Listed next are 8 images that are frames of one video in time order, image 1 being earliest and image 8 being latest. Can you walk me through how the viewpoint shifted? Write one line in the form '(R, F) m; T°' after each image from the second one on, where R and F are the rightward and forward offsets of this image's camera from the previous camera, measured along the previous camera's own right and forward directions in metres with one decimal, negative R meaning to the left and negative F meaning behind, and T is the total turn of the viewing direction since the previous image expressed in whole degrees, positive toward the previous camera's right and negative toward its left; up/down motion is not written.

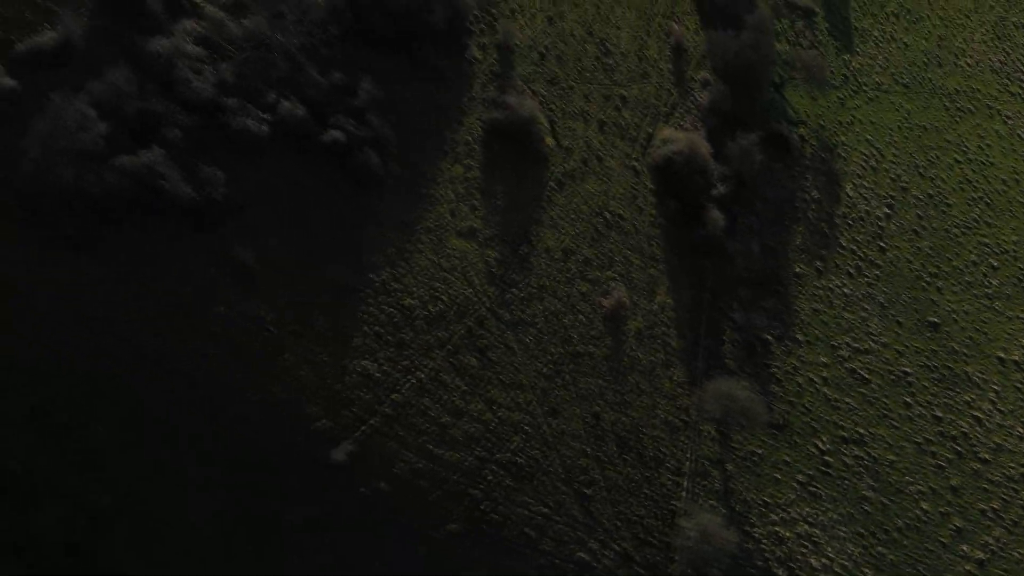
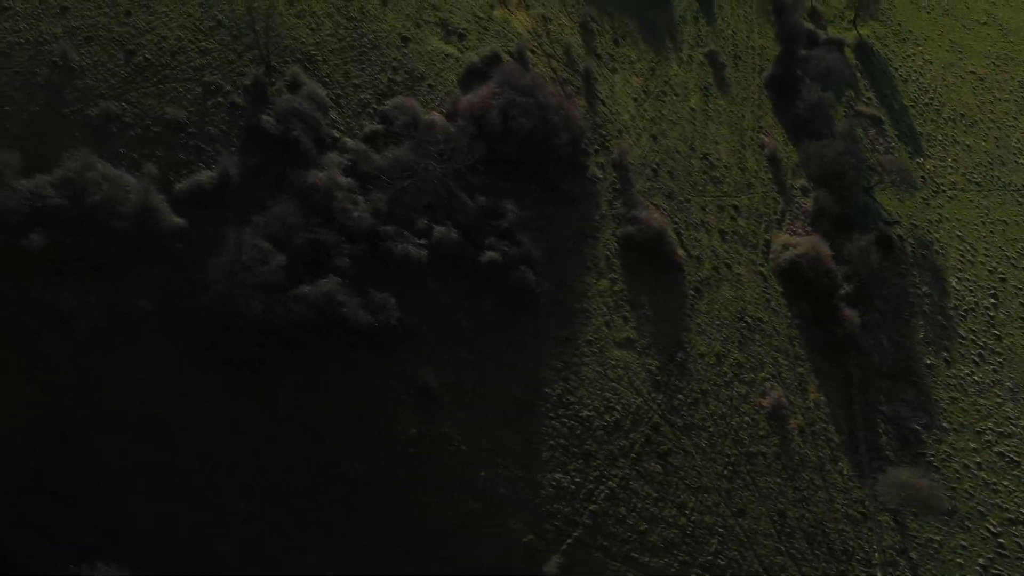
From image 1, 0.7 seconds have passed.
(-5.1, -0.5) m; +4°
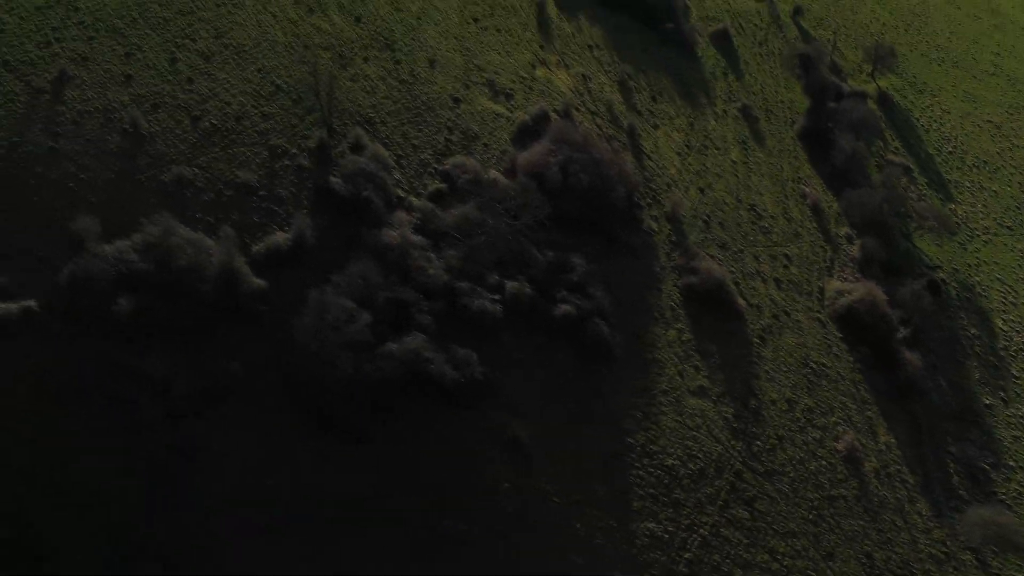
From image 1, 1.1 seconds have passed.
(-2.5, -0.3) m; +2°
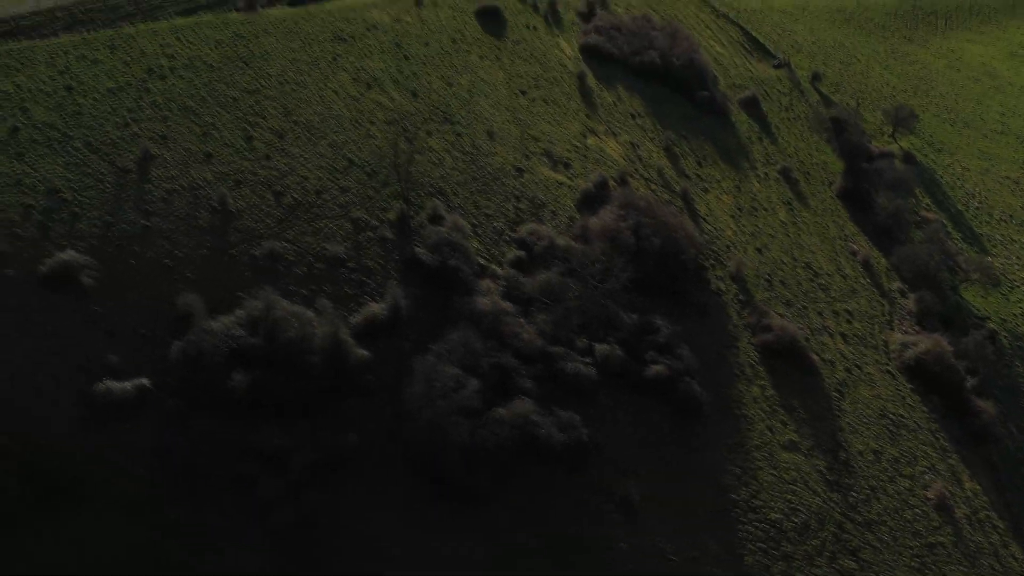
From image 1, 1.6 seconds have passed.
(-3.2, -0.3) m; +3°
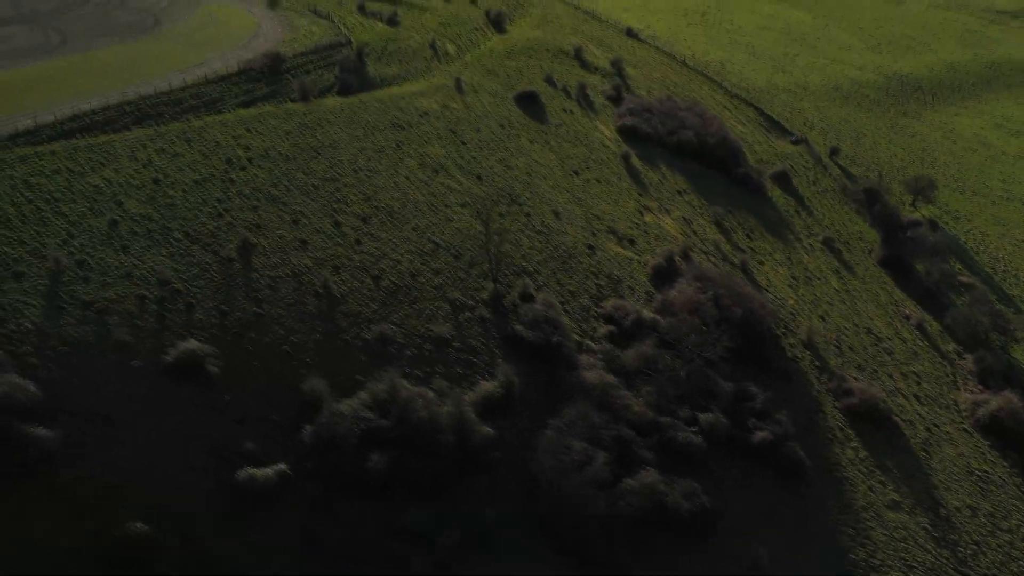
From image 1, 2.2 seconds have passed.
(-4.0, -0.4) m; +3°
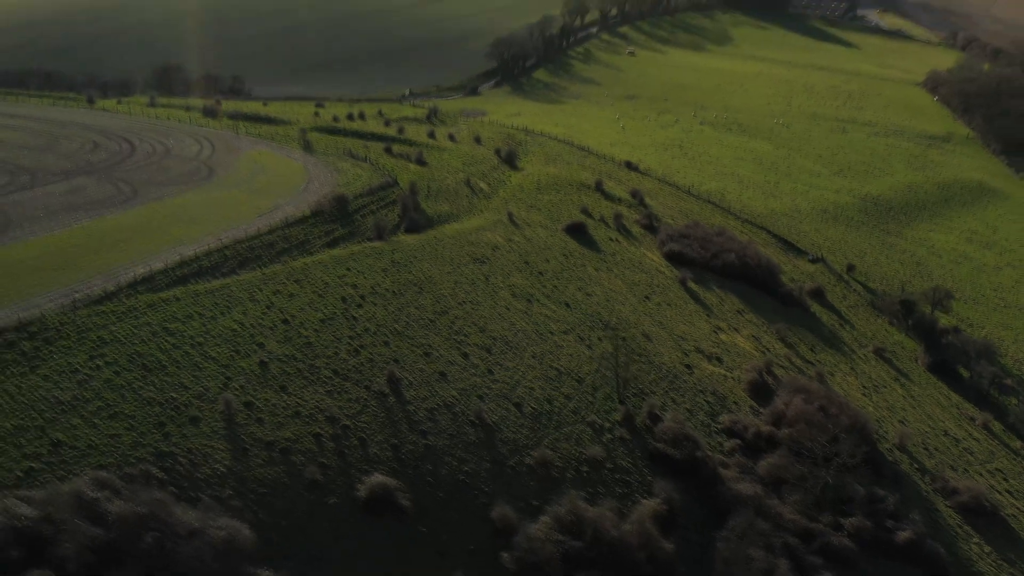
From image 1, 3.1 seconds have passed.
(-6.2, -0.6) m; +6°
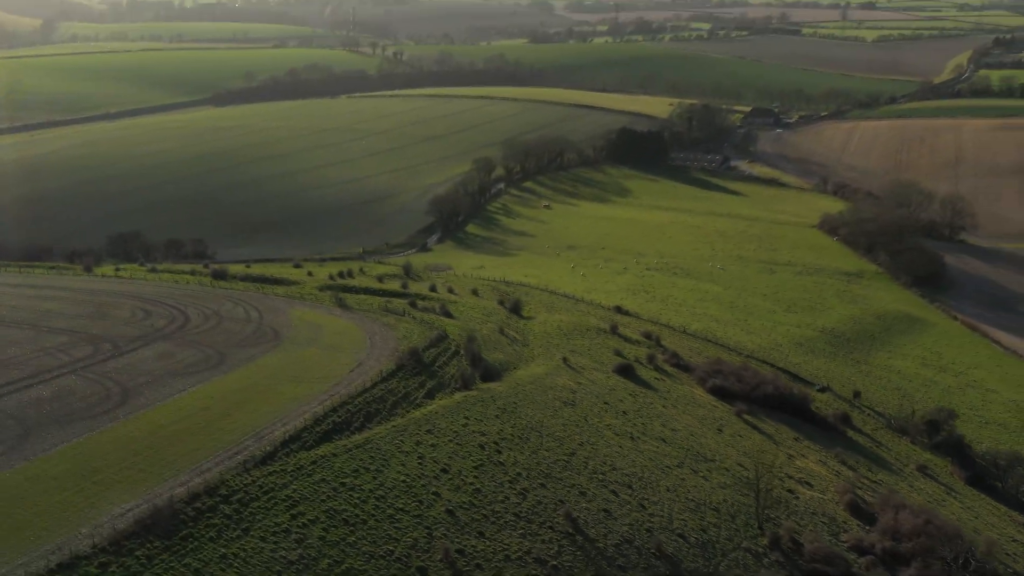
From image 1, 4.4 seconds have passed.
(-8.2, -0.7) m; +9°
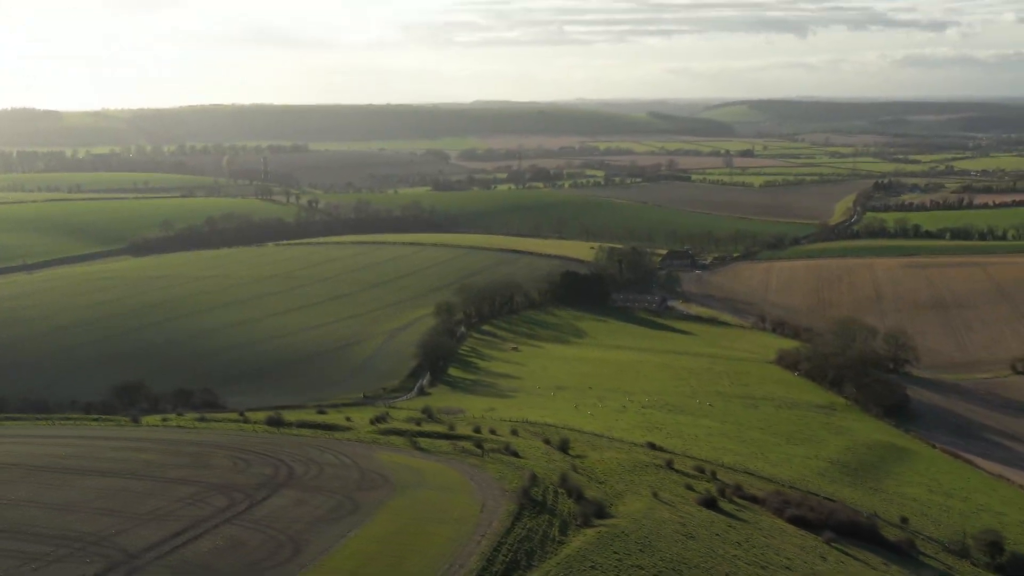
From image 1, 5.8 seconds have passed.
(-7.9, -0.7) m; +6°
